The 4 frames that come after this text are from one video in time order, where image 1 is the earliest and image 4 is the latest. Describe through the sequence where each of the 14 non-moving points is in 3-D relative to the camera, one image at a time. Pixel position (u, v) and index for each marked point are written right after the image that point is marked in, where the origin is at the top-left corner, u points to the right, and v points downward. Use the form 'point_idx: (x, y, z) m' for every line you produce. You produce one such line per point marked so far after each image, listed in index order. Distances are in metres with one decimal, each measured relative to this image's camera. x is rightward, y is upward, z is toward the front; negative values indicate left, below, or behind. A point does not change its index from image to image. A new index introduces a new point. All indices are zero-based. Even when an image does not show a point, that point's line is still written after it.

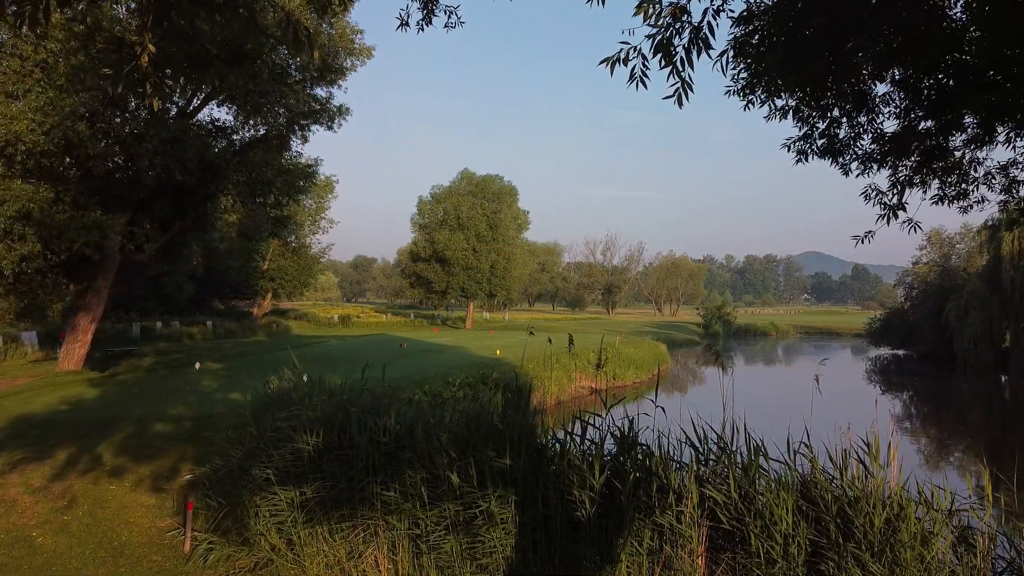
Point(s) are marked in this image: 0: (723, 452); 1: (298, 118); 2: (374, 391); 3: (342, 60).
0: (+1.7, -1.3, +4.7) m
1: (-5.7, +4.5, +15.5) m
2: (-1.5, -1.2, +6.4) m
3: (-4.7, +6.3, +15.9) m
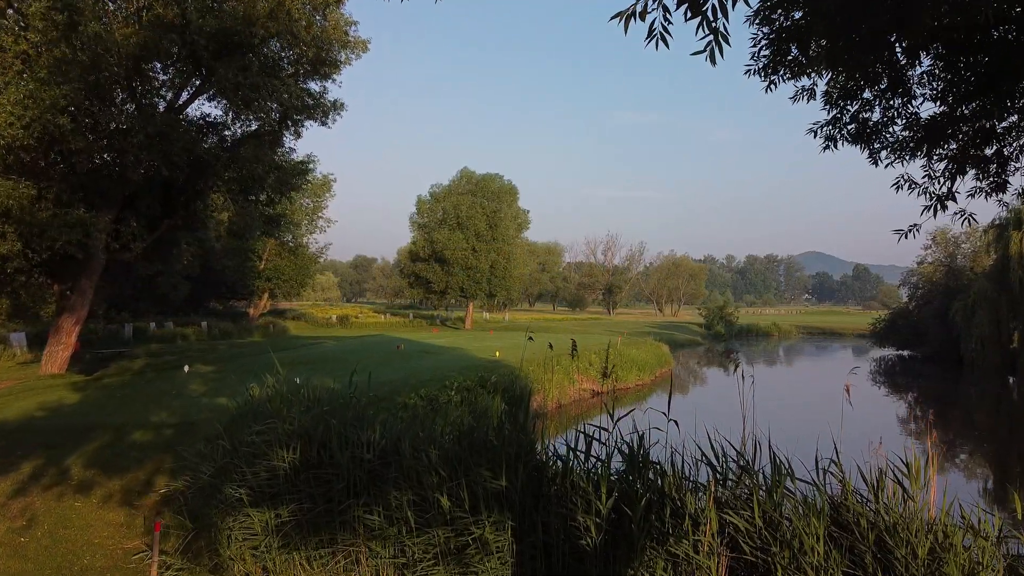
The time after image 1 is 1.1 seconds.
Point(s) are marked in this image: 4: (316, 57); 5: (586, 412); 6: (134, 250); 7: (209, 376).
0: (+1.7, -1.3, +4.2) m
1: (-5.7, +4.5, +15.0) m
2: (-1.6, -1.2, +6.0) m
3: (-4.7, +6.3, +15.4) m
4: (-5.0, +5.9, +14.7) m
5: (+2.3, -3.8, +18.0) m
6: (-9.7, +1.0, +14.8) m
7: (-7.3, -2.1, +13.8) m
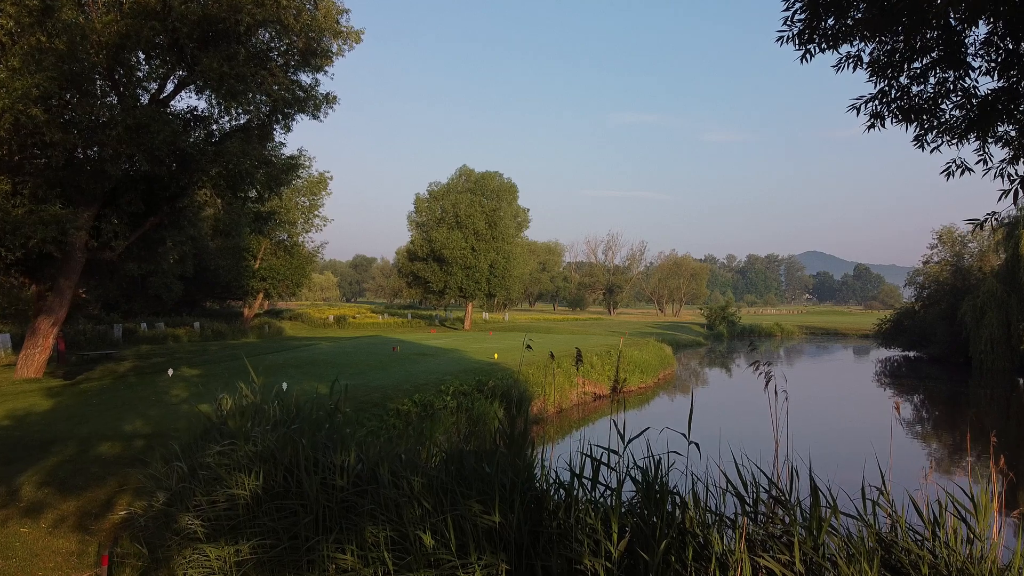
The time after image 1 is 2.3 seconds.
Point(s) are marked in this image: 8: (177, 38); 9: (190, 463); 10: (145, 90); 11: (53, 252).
0: (+1.7, -1.4, +3.6) m
1: (-5.8, +4.5, +14.4) m
2: (-1.6, -1.2, +5.3) m
3: (-4.8, +6.3, +14.8) m
4: (-5.1, +5.9, +14.1) m
5: (+2.3, -3.8, +17.4) m
6: (-9.7, +1.0, +14.2) m
7: (-7.3, -2.1, +13.2) m
8: (-7.4, +5.5, +12.7) m
9: (-2.6, -1.4, +4.7) m
10: (-8.4, +4.5, +13.2) m
11: (-9.8, +0.8, +12.3) m
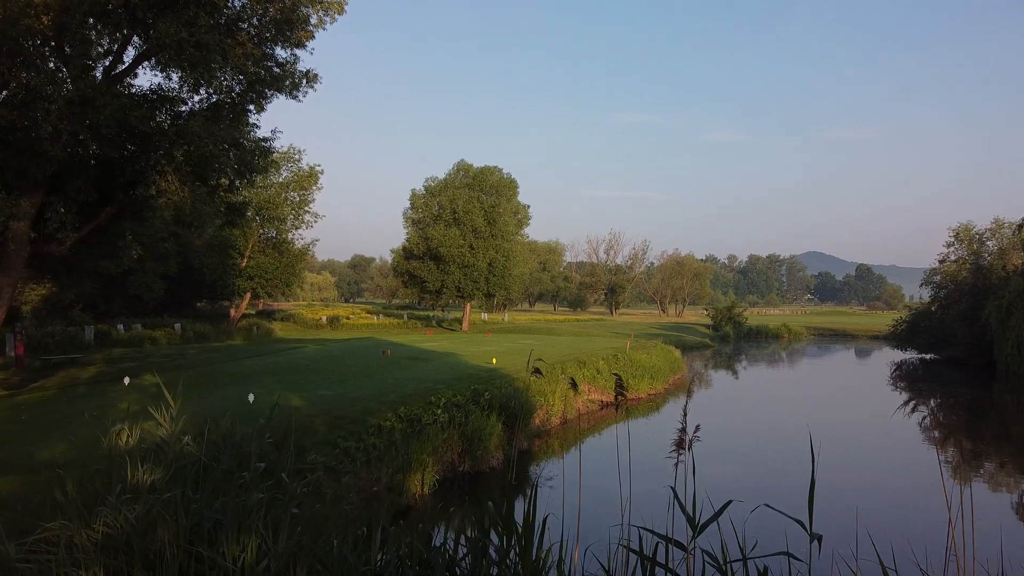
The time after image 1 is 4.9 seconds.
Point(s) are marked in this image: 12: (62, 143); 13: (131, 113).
0: (+1.7, -1.3, +2.1) m
1: (-5.8, +4.5, +12.9) m
2: (-1.6, -1.1, +3.8) m
3: (-4.8, +6.3, +13.3) m
4: (-5.1, +6.0, +12.6) m
5: (+2.3, -3.8, +15.8) m
6: (-9.7, +1.0, +12.6) m
7: (-7.3, -2.1, +11.7) m
8: (-7.4, +5.5, +11.2) m
9: (-2.6, -1.4, +3.1) m
10: (-8.4, +4.6, +11.7) m
11: (-9.8, +0.8, +10.8) m
12: (-8.5, +2.8, +11.0) m
13: (-7.3, +3.3, +11.1) m
